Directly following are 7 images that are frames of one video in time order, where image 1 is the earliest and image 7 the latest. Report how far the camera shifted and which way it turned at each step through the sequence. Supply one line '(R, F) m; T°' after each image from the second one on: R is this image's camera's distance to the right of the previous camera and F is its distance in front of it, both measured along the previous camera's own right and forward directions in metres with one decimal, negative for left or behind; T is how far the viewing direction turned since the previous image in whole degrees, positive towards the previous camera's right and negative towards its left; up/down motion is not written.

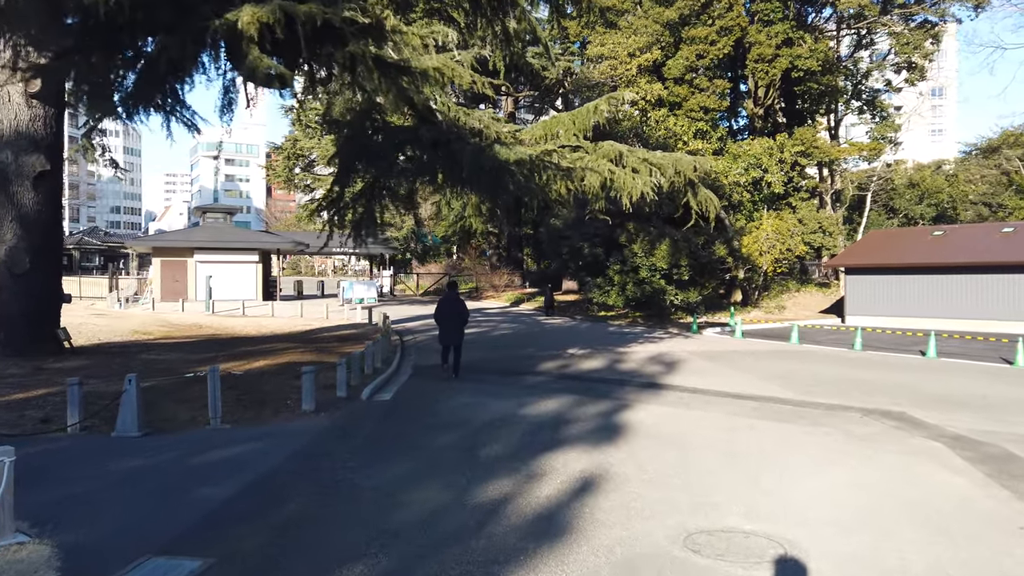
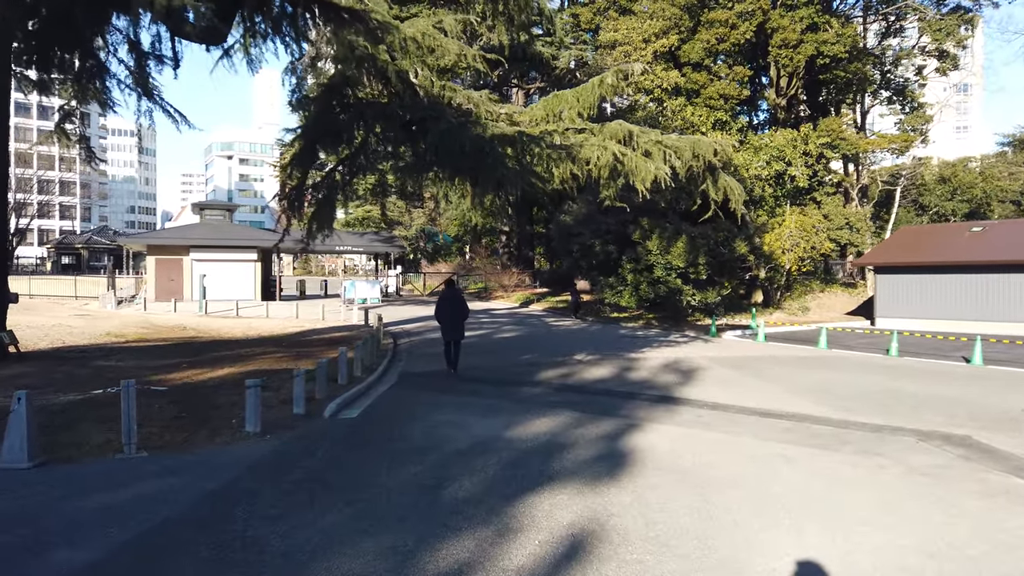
(+0.4, +1.8) m; -1°
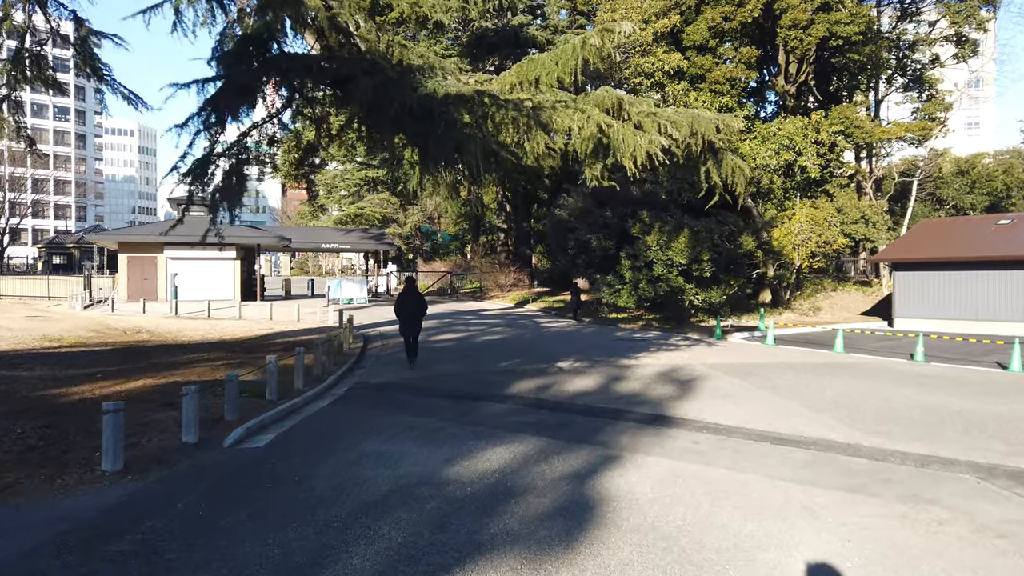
(+0.7, +2.1) m; 0°
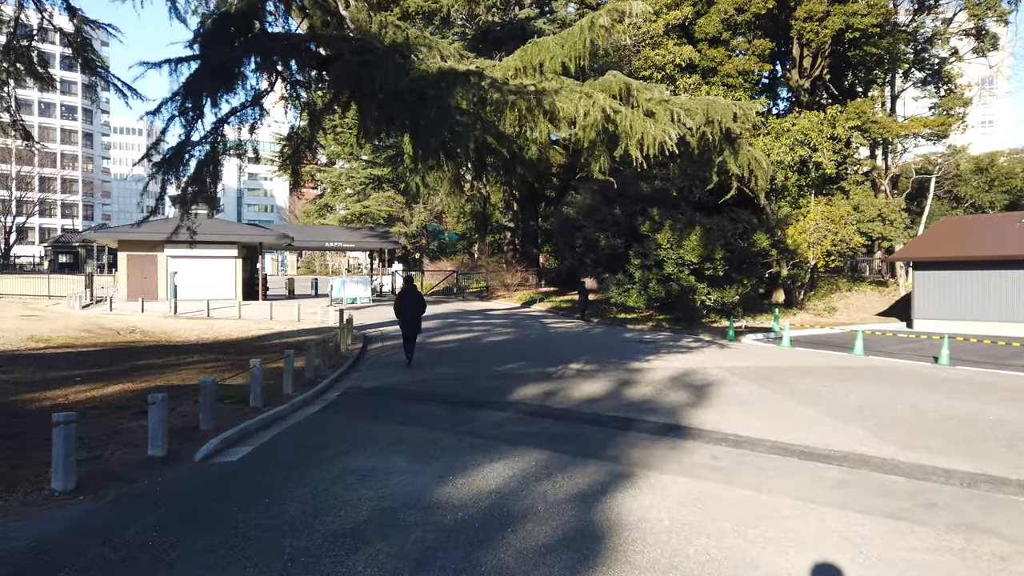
(+0.1, +0.8) m; -1°
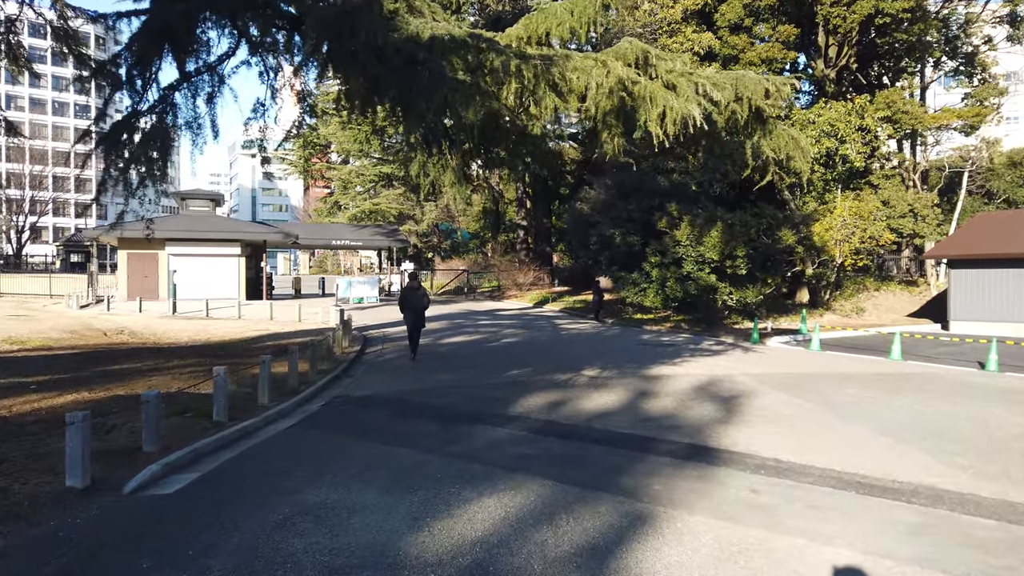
(+0.2, +1.3) m; -1°
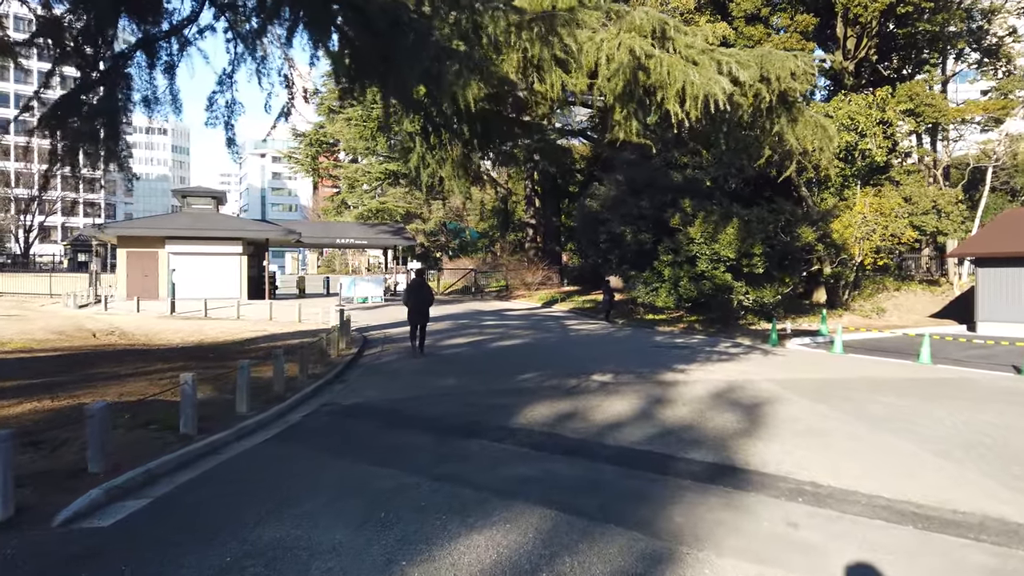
(+0.1, +0.9) m; -1°
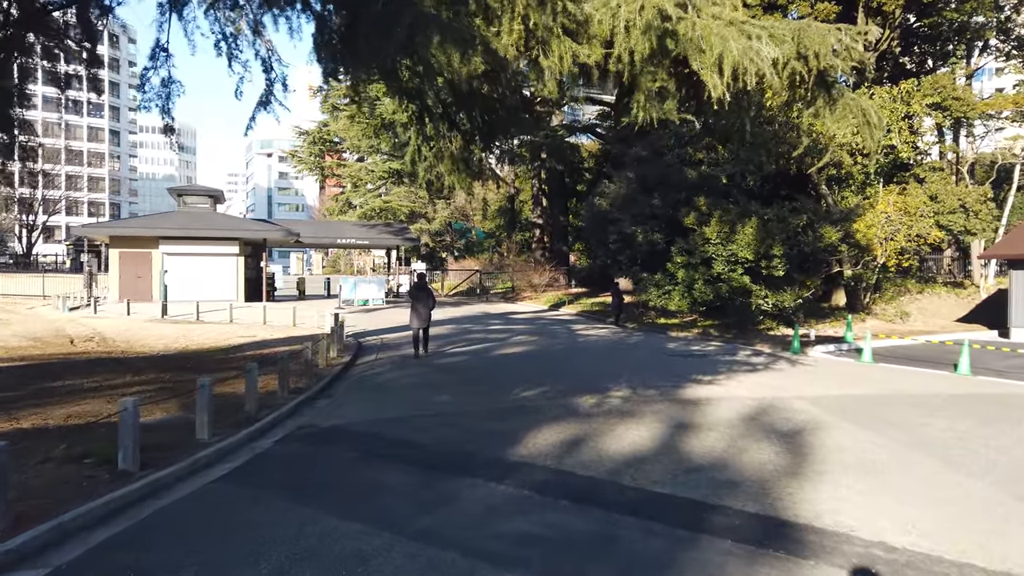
(+0.1, +1.3) m; -1°
